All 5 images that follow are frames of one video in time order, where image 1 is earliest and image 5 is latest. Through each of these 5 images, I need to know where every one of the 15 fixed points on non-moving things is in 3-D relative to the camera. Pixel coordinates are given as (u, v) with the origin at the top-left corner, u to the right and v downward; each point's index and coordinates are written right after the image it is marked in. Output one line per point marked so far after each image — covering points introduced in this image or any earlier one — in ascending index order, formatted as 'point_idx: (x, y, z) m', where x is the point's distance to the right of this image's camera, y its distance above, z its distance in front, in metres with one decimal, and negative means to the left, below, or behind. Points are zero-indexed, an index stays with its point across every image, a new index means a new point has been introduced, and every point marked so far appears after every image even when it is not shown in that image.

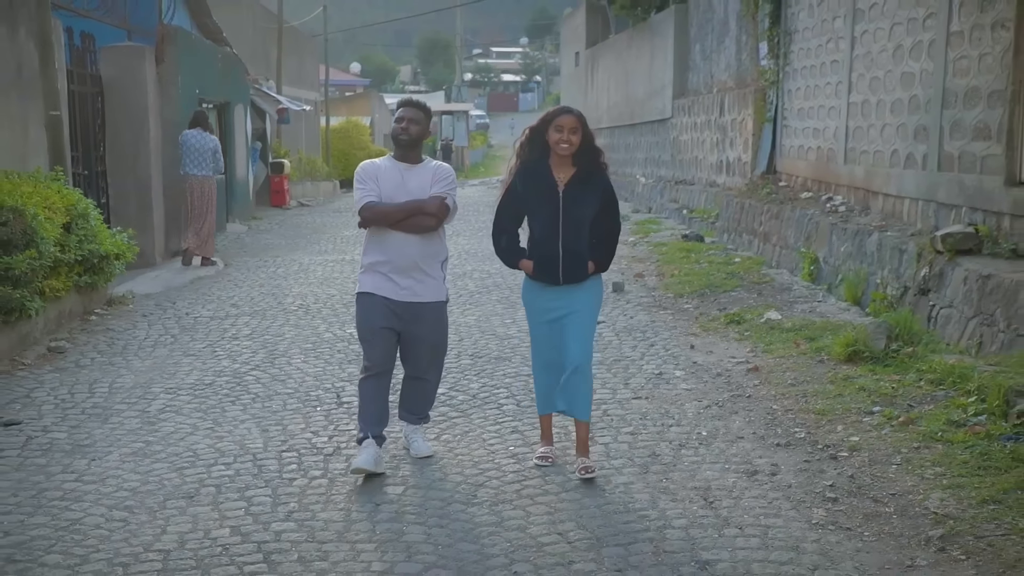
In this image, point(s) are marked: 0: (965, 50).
0: (+3.3, +1.8, +7.8) m
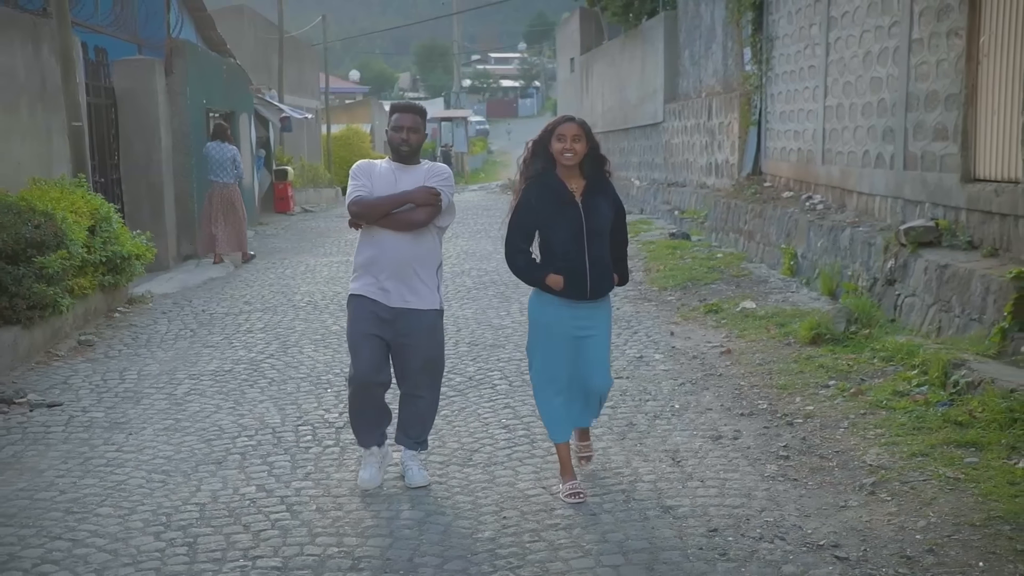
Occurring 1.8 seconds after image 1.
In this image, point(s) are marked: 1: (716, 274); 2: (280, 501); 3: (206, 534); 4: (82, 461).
0: (+3.3, +1.8, +8.4) m
1: (+1.9, +0.1, +10.0) m
2: (-1.0, -0.9, +4.5) m
3: (-1.2, -1.0, +4.1) m
4: (-2.1, -0.8, +5.1) m
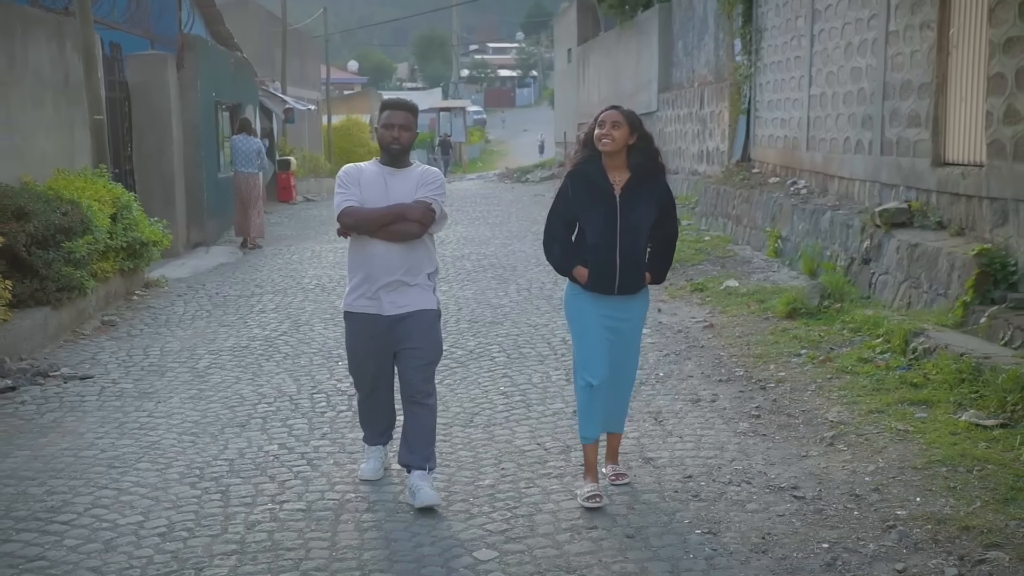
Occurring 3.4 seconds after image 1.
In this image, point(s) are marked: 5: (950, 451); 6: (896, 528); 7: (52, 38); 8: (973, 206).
0: (+3.2, +2.0, +8.8) m
1: (+1.9, +0.3, +10.5) m
2: (-1.0, -0.8, +5.0) m
3: (-1.2, -0.9, +4.6) m
4: (-2.1, -0.7, +5.6) m
5: (+1.8, -0.7, +4.3) m
6: (+1.4, -0.8, +3.8) m
7: (-3.8, +2.1, +8.8) m
8: (+3.3, +0.6, +7.6) m
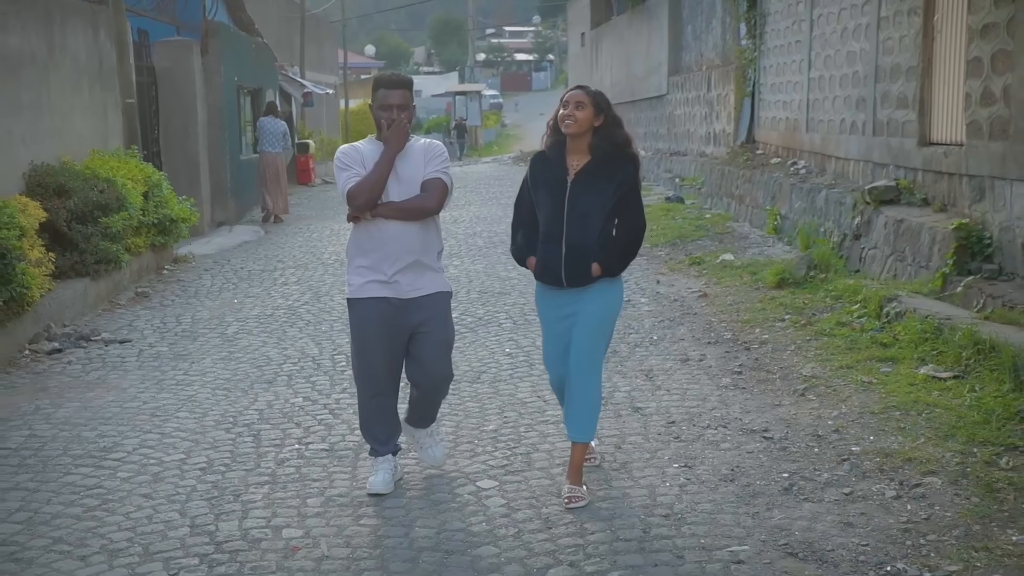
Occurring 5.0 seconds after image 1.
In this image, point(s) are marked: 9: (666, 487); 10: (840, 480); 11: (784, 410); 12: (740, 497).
0: (+3.3, +2.2, +9.3) m
1: (+2.0, +0.6, +10.9) m
2: (-1.0, -0.6, +5.5) m
3: (-1.2, -0.7, +5.2) m
4: (-2.1, -0.5, +6.1) m
5: (+1.8, -0.5, +4.8) m
6: (+1.4, -0.7, +4.3) m
7: (-3.8, +2.3, +9.3) m
8: (+3.4, +0.8, +8.0) m
9: (+0.6, -0.8, +4.2) m
10: (+1.3, -0.7, +4.1) m
11: (+1.3, -0.6, +5.0) m
12: (+0.9, -0.8, +4.0) m
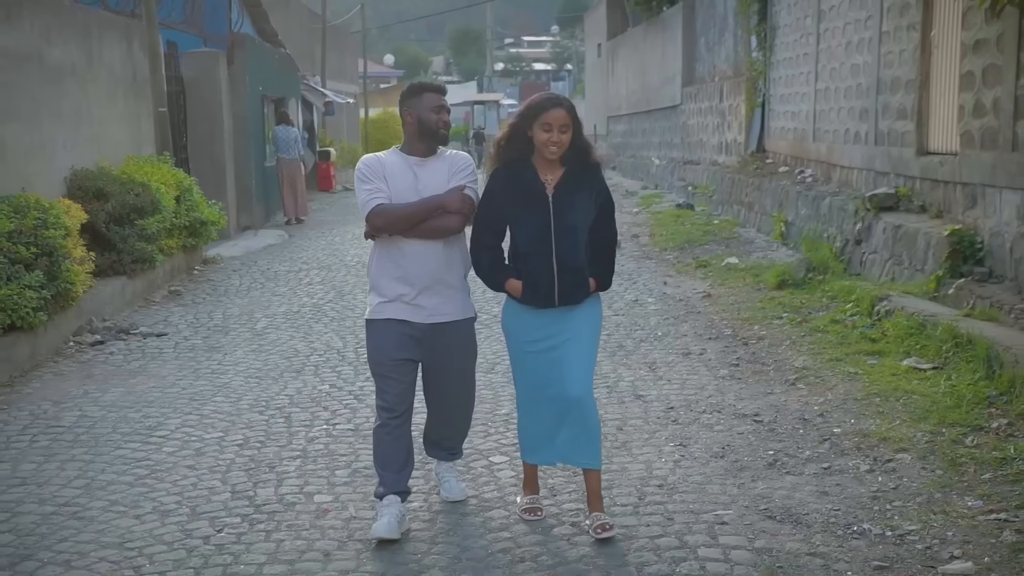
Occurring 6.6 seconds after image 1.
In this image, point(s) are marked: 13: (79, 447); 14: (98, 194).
0: (+3.5, +2.2, +9.7) m
1: (+2.1, +0.5, +11.3) m
2: (-0.9, -0.6, +6.0) m
3: (-1.1, -0.7, +5.6) m
4: (-2.0, -0.5, +6.6) m
5: (+1.8, -0.5, +5.2) m
6: (+1.4, -0.7, +4.7) m
7: (-3.6, +2.3, +9.8) m
8: (+3.5, +0.8, +8.4) m
9: (+0.6, -0.8, +4.6) m
10: (+1.3, -0.7, +4.5) m
11: (+1.3, -0.6, +5.4) m
12: (+0.9, -0.8, +4.4) m
13: (-2.1, -0.8, +5.0) m
14: (-3.3, +0.8, +8.5) m
